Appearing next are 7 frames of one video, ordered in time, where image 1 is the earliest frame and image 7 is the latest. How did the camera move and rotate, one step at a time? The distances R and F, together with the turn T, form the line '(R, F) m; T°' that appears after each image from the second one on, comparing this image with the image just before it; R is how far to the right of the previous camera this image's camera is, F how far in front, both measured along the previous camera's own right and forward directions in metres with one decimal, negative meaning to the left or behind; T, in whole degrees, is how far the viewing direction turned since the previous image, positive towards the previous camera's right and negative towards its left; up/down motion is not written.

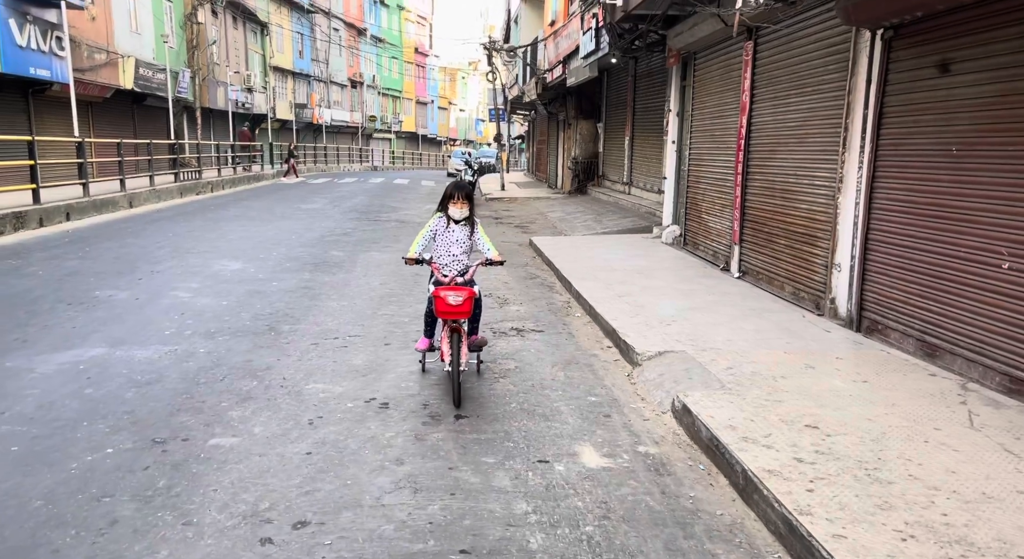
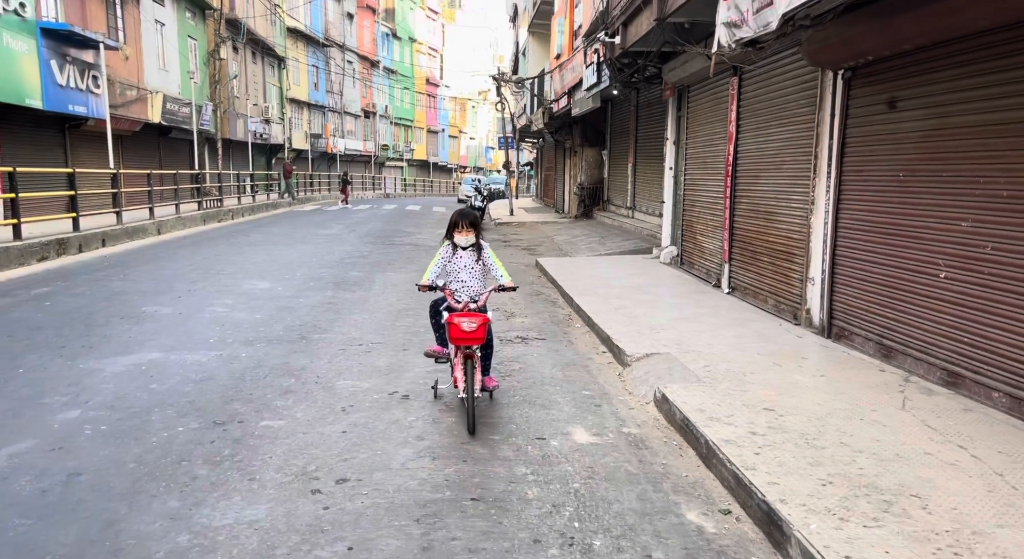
(+0.1, -0.8) m; -1°
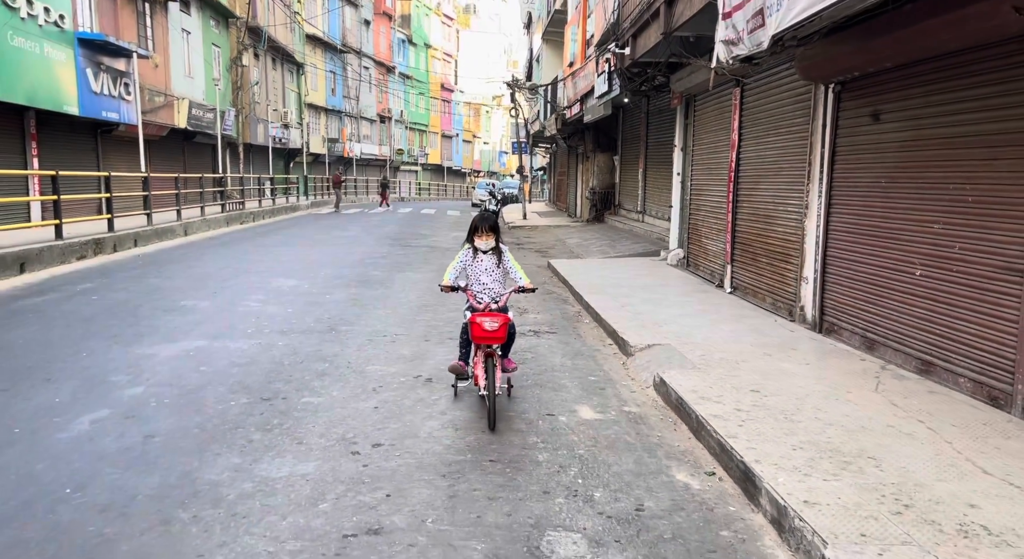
(0.0, -0.6) m; -1°
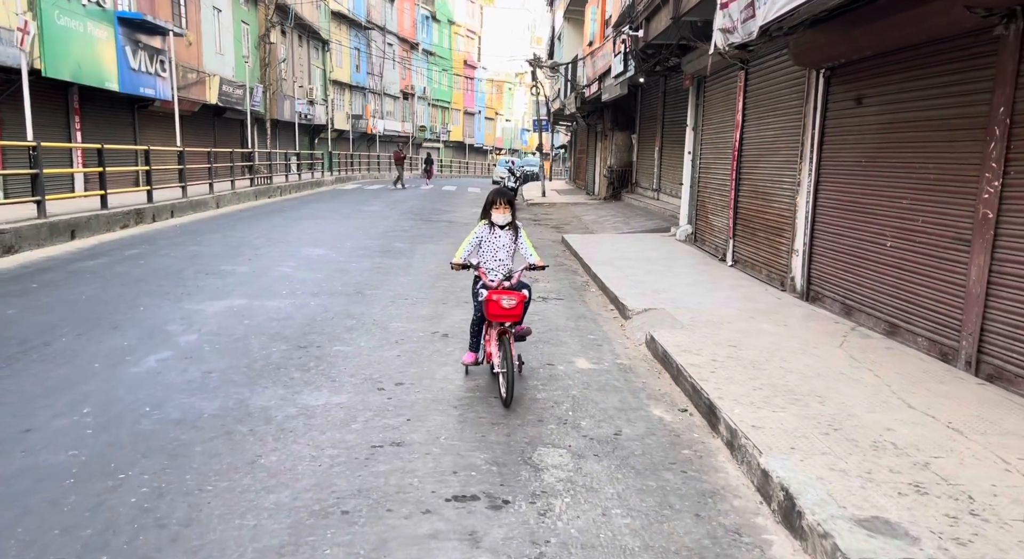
(+0.1, -0.7) m; -1°
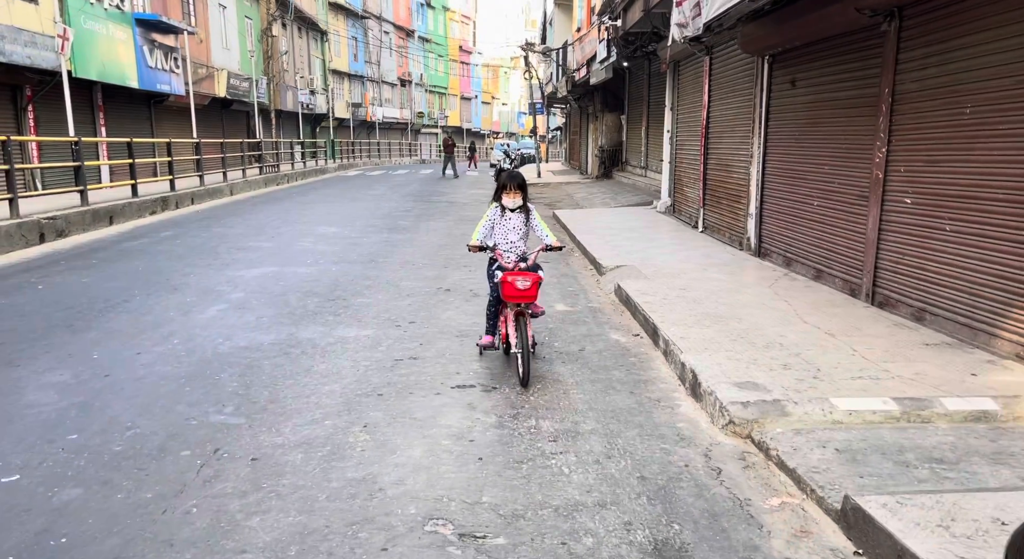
(+0.1, -1.4) m; 0°
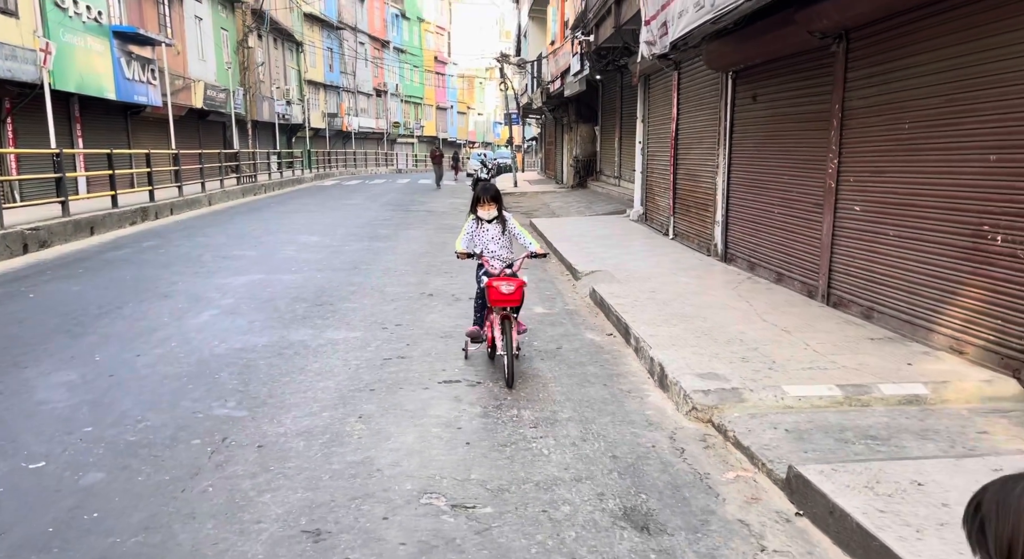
(0.0, -0.4) m; +2°
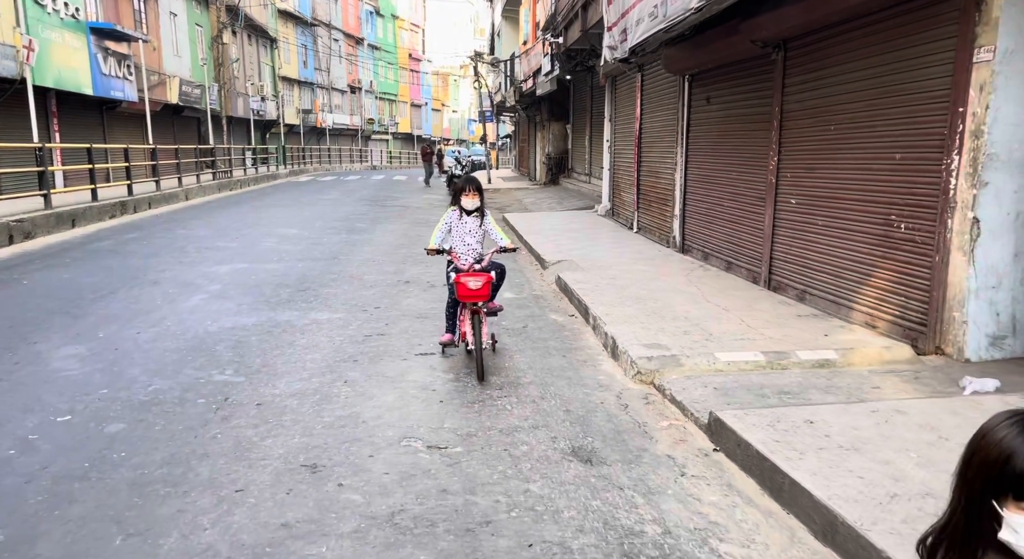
(0.0, -0.6) m; +2°
